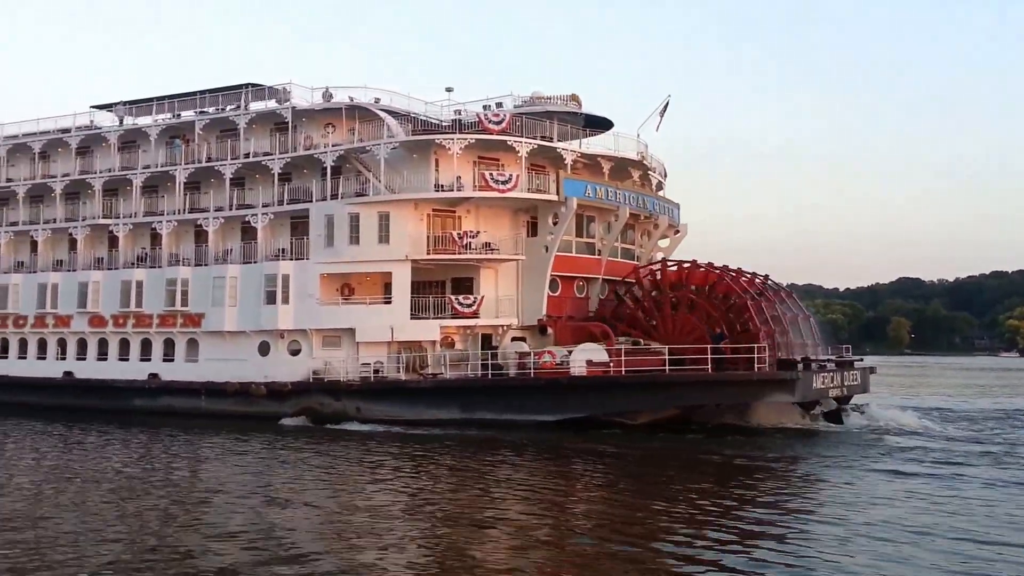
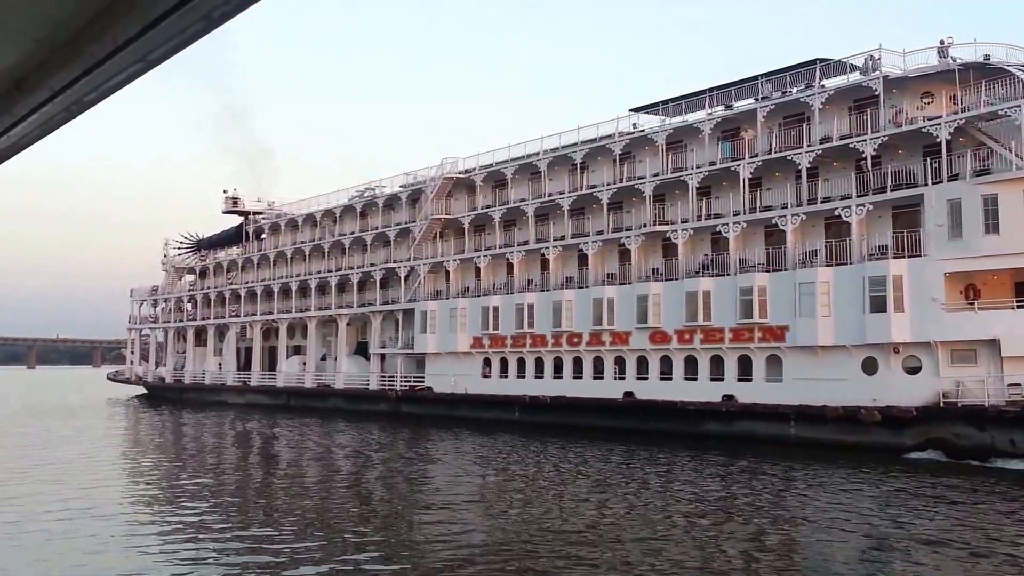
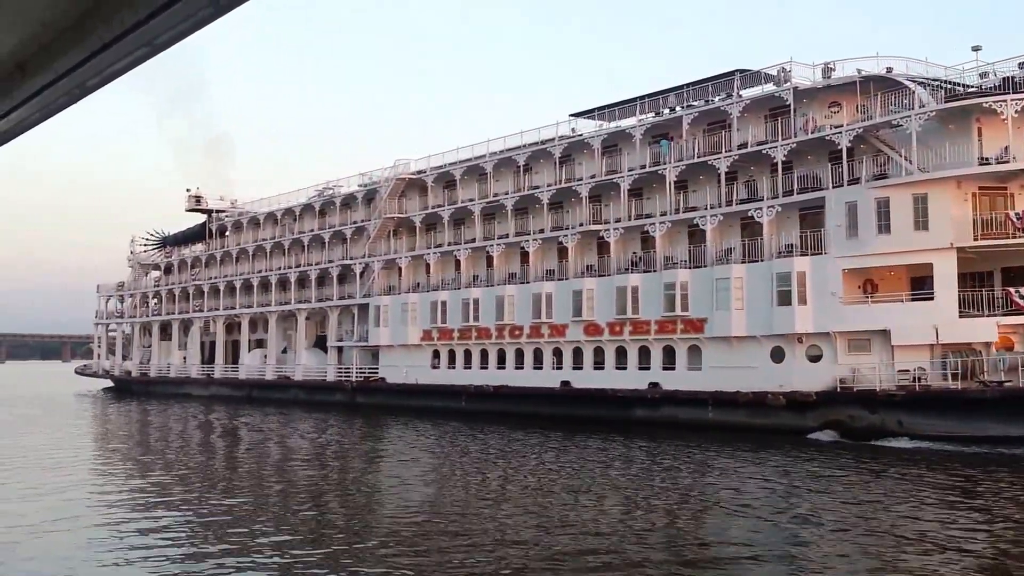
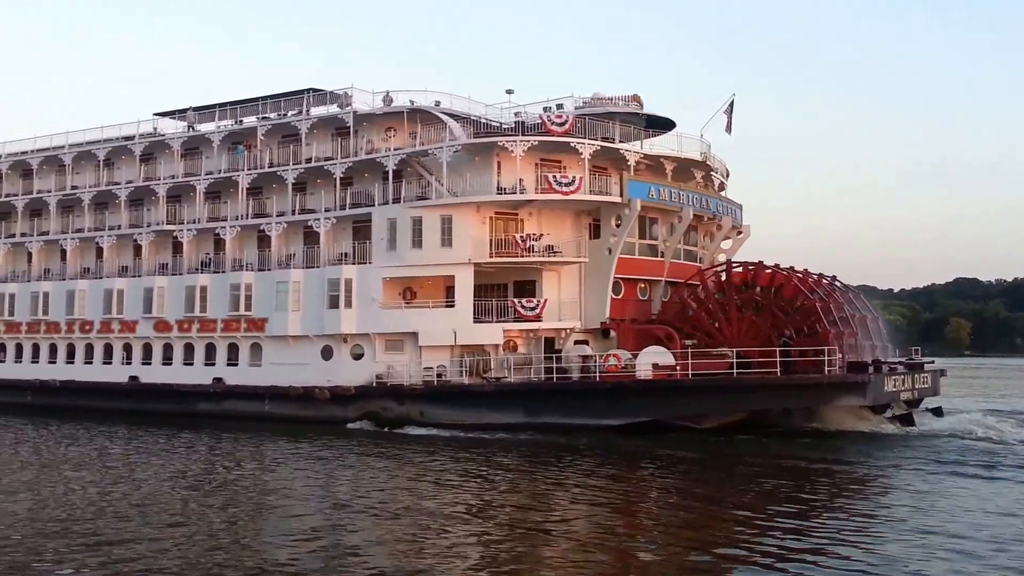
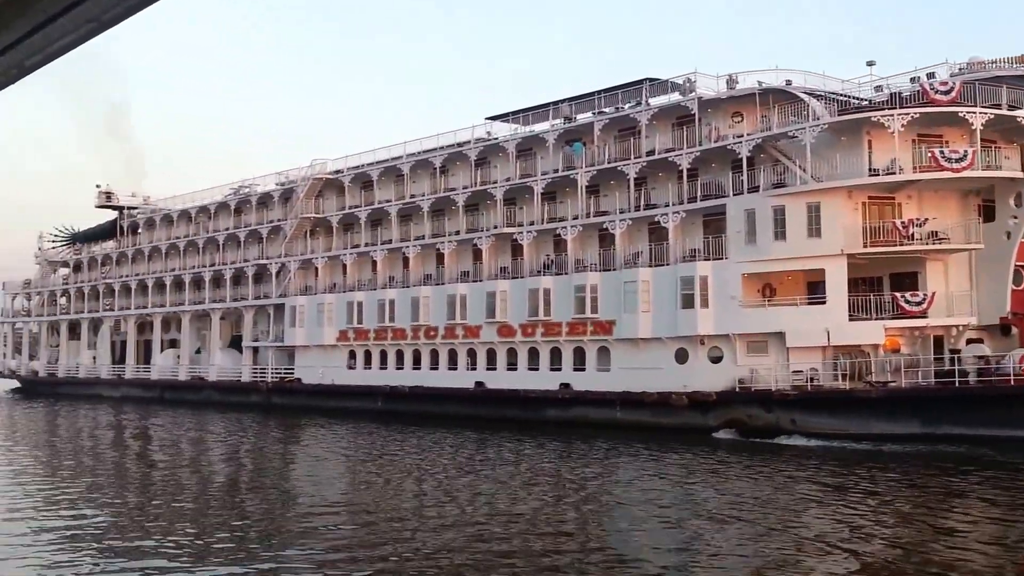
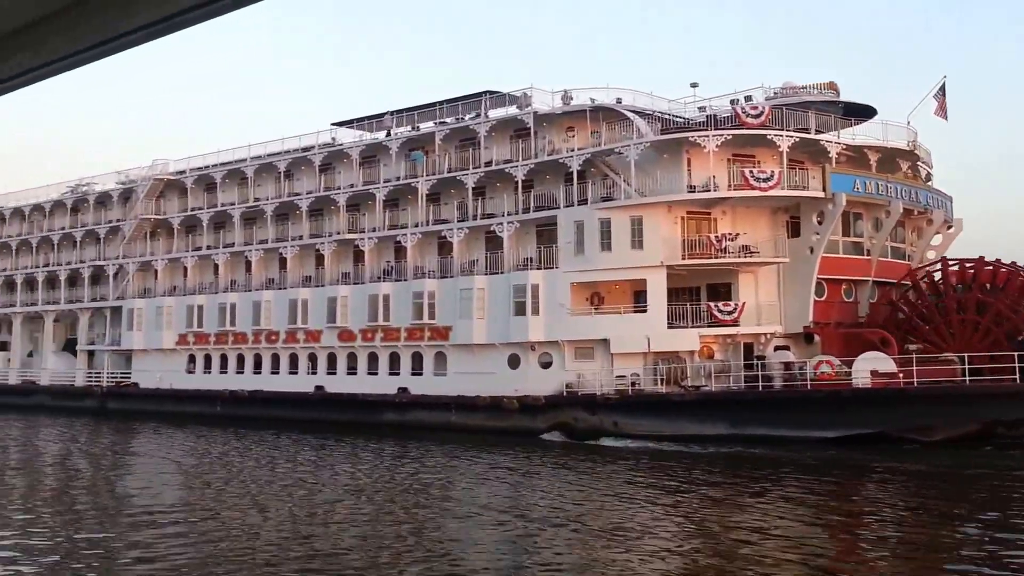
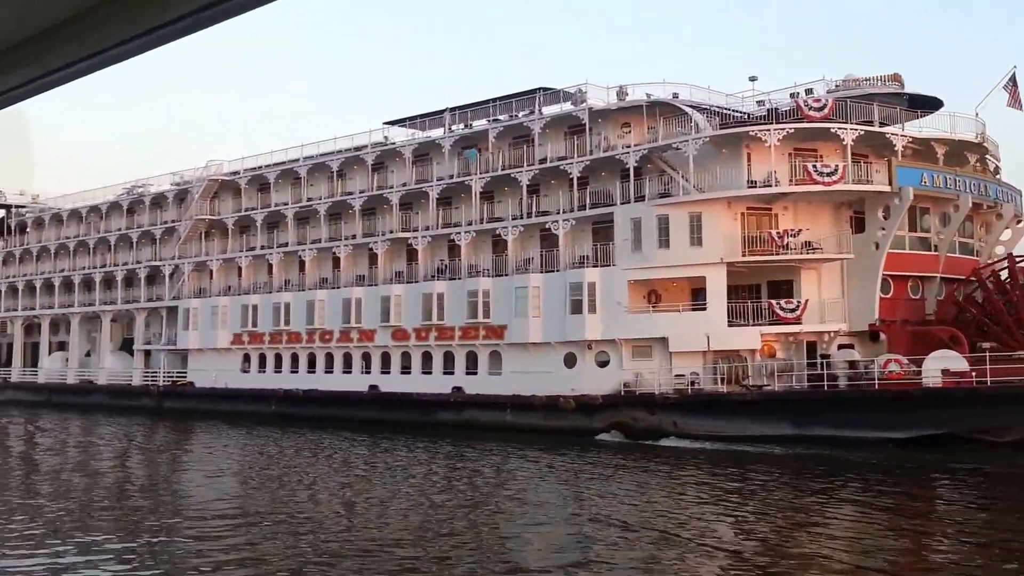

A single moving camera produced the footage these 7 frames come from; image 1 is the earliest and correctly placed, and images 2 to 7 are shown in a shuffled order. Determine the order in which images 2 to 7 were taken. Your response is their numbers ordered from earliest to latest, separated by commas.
4, 6, 7, 5, 3, 2
